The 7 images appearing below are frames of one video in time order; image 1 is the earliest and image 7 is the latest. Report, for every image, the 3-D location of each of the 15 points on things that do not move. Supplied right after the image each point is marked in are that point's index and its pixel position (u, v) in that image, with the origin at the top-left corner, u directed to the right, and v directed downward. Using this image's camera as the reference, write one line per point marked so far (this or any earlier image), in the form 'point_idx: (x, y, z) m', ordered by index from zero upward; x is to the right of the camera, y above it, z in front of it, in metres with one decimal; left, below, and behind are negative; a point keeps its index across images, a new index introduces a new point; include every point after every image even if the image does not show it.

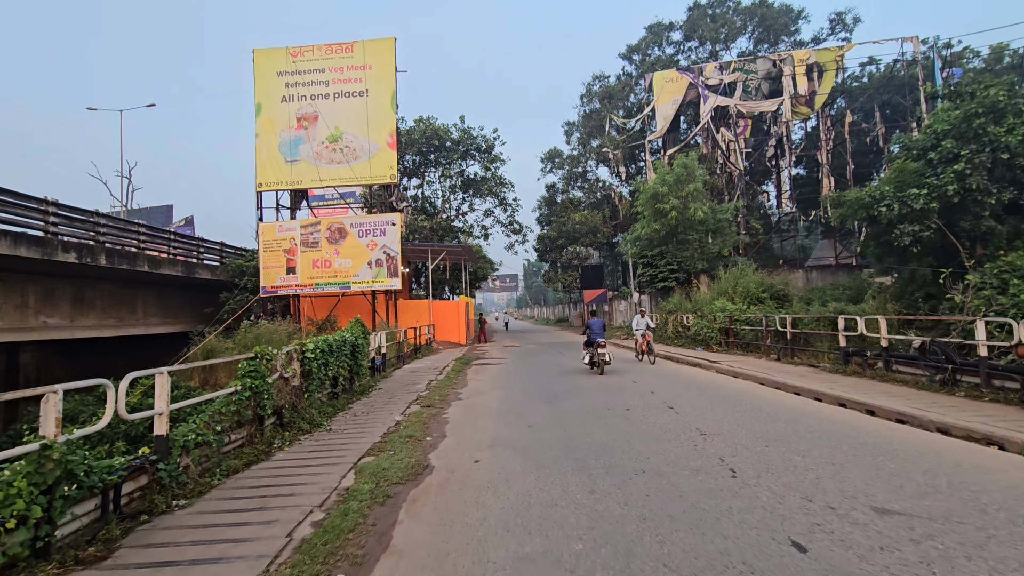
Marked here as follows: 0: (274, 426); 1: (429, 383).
0: (-2.8, -1.6, +6.2) m
1: (-1.8, -2.0, +10.9) m
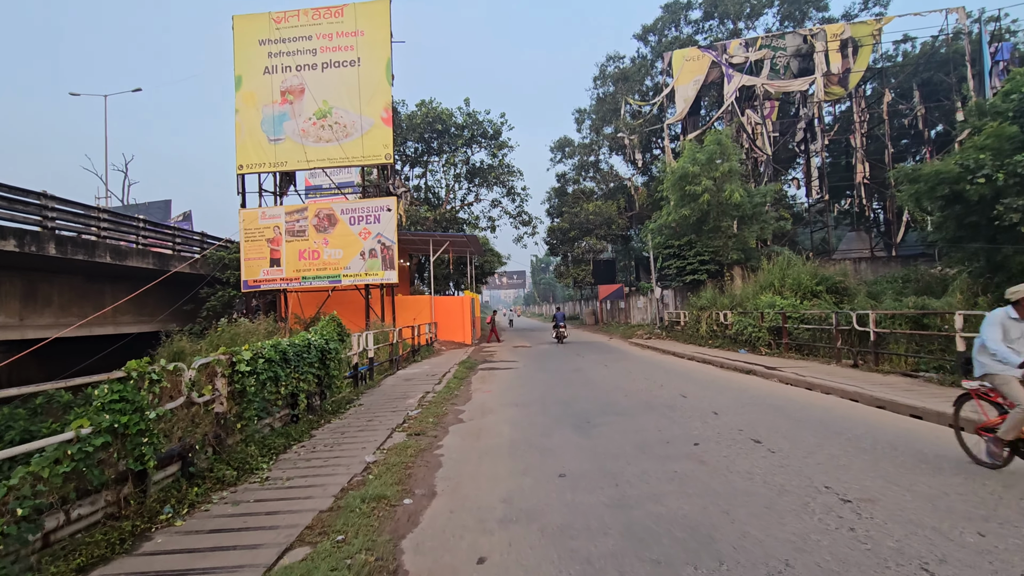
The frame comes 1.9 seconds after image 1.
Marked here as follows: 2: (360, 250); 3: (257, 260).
0: (-2.7, -1.5, +4.0) m
1: (-1.5, -1.8, +8.7) m
2: (-5.0, +1.3, +17.0) m
3: (-8.4, +0.9, +17.2) m
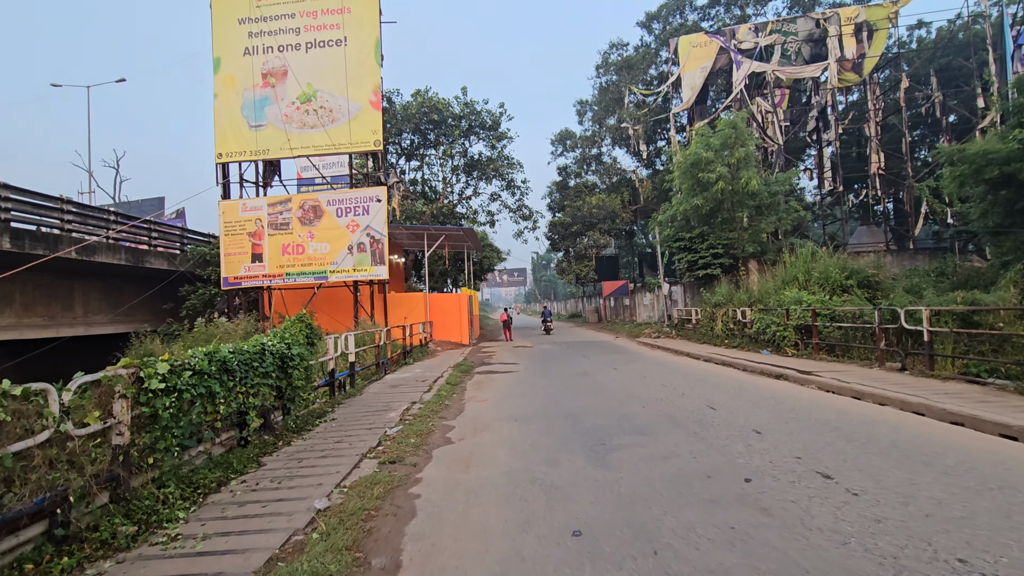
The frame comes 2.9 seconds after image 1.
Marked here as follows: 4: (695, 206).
0: (-2.7, -1.4, +2.8) m
1: (-1.5, -1.7, +7.5) m
2: (-5.0, +1.4, +15.8) m
3: (-8.4, +1.0, +16.0) m
4: (+5.9, +2.6, +16.7) m
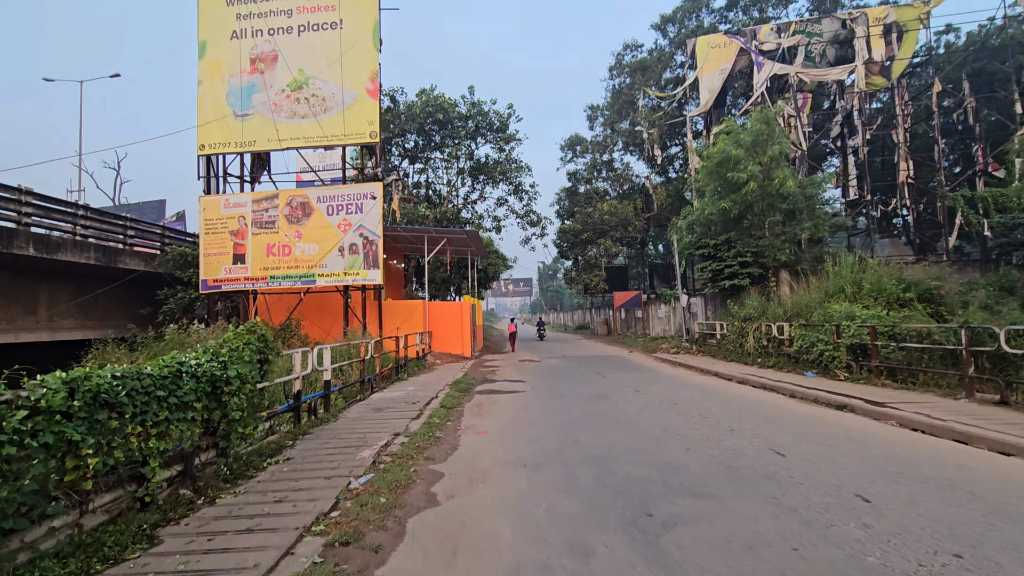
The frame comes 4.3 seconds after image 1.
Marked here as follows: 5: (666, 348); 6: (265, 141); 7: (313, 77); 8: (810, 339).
0: (-2.6, -1.4, +1.3) m
1: (-1.4, -1.8, +6.0) m
2: (-4.8, +1.2, +14.3) m
3: (-8.2, +0.9, +14.6) m
4: (+6.1, +2.3, +15.2) m
5: (+5.5, -2.1, +18.6) m
6: (-7.0, +4.2, +14.7) m
7: (-5.6, +6.0, +14.7) m
8: (+6.3, -1.1, +11.0) m
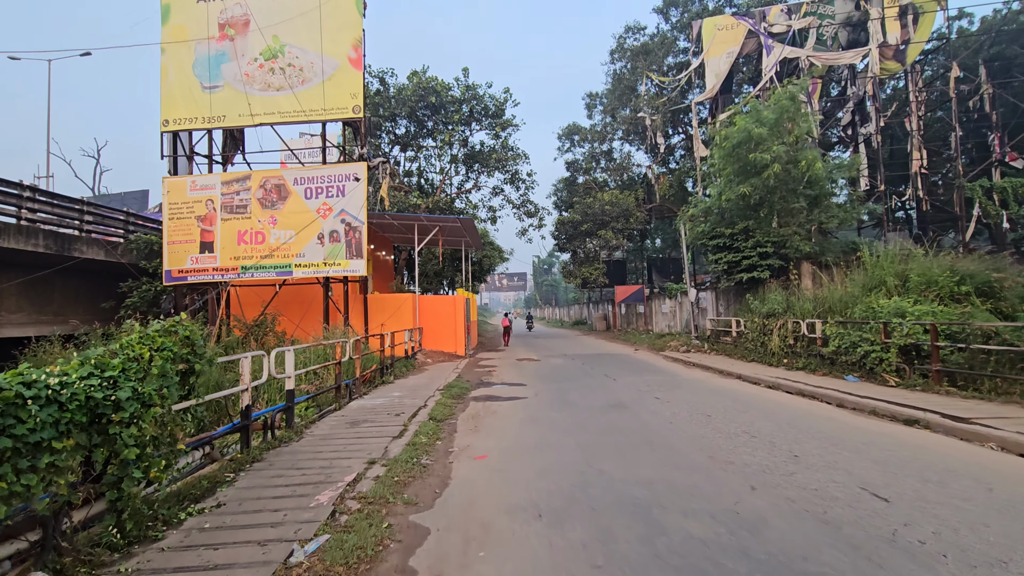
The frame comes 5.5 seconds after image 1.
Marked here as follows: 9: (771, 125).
0: (-2.5, -1.3, -0.1) m
1: (-1.4, -1.7, +4.6) m
2: (-4.8, +1.4, +12.9) m
3: (-8.3, +1.1, +13.1) m
4: (+6.1, +2.5, +13.8) m
5: (+5.4, -1.9, +17.3) m
6: (-7.0, +4.4, +13.2) m
7: (-5.7, +6.2, +13.2) m
8: (+6.3, -0.9, +9.7) m
9: (+6.7, +4.2, +13.4) m
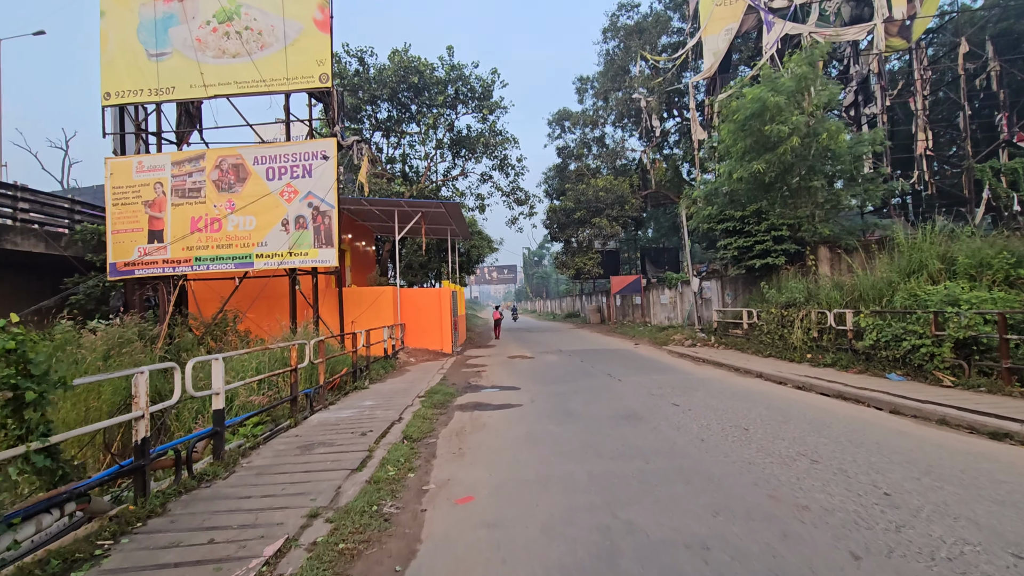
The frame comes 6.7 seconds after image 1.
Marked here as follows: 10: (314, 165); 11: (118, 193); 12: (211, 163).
0: (-2.5, -1.3, -1.5) m
1: (-1.4, -1.6, +3.2) m
2: (-5.1, +1.6, +11.4) m
3: (-8.5, +1.2, +11.5) m
4: (+5.8, +2.8, +12.5) m
5: (+5.2, -1.6, +16.1) m
6: (-7.3, +4.5, +11.6) m
7: (-6.0, +6.3, +11.6) m
8: (+6.2, -0.7, +8.4) m
9: (+6.4, +4.5, +12.1) m
10: (-4.4, +2.7, +11.5) m
11: (-8.8, +2.1, +11.6) m
12: (-6.7, +2.8, +11.5) m
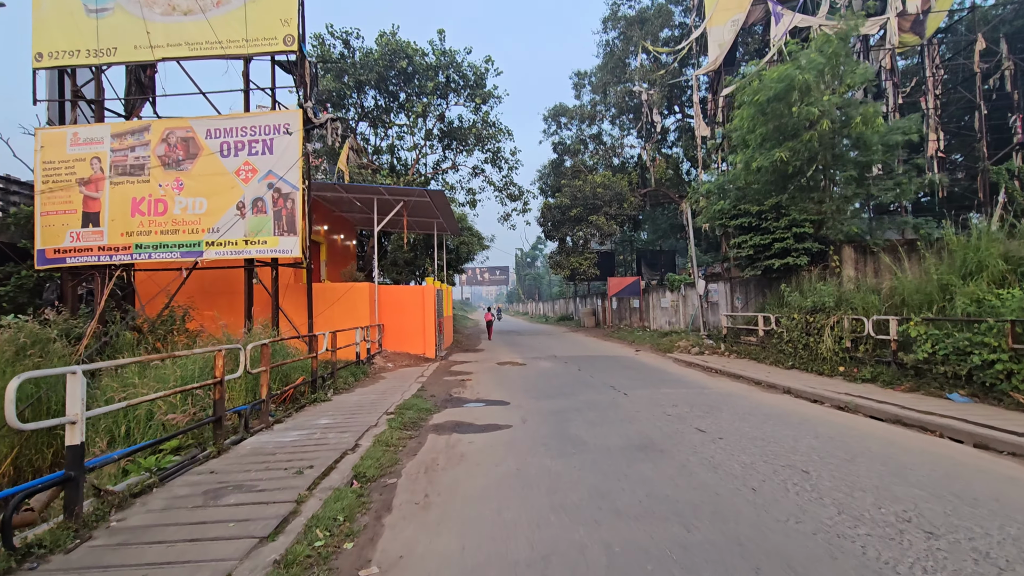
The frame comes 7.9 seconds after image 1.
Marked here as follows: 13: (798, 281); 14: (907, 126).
0: (-2.5, -1.2, -3.0) m
1: (-1.5, -1.5, +1.7) m
2: (-5.2, +1.7, +9.9) m
3: (-8.7, +1.4, +10.0) m
4: (+5.7, +2.7, +11.2) m
5: (+4.9, -1.6, +14.7) m
6: (-7.4, +4.7, +10.1) m
7: (-6.0, +6.5, +10.1) m
8: (+6.0, -0.7, +7.1) m
9: (+6.3, +4.5, +10.8) m
10: (-4.5, +2.8, +10.0) m
11: (-9.0, +2.3, +10.0) m
12: (-6.8, +2.9, +10.0) m
13: (+6.3, +0.1, +11.4) m
14: (+8.9, +3.7, +11.7) m
